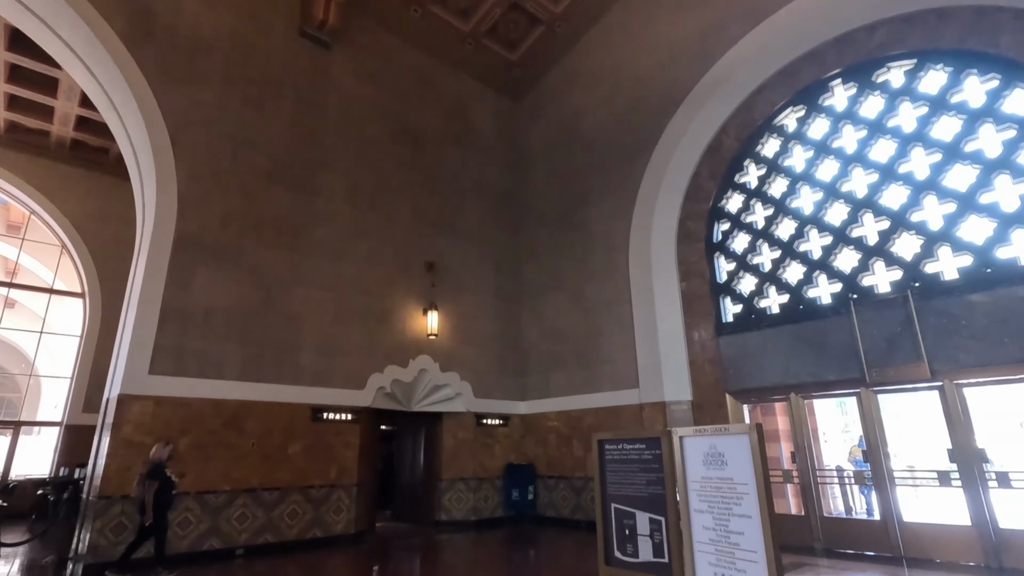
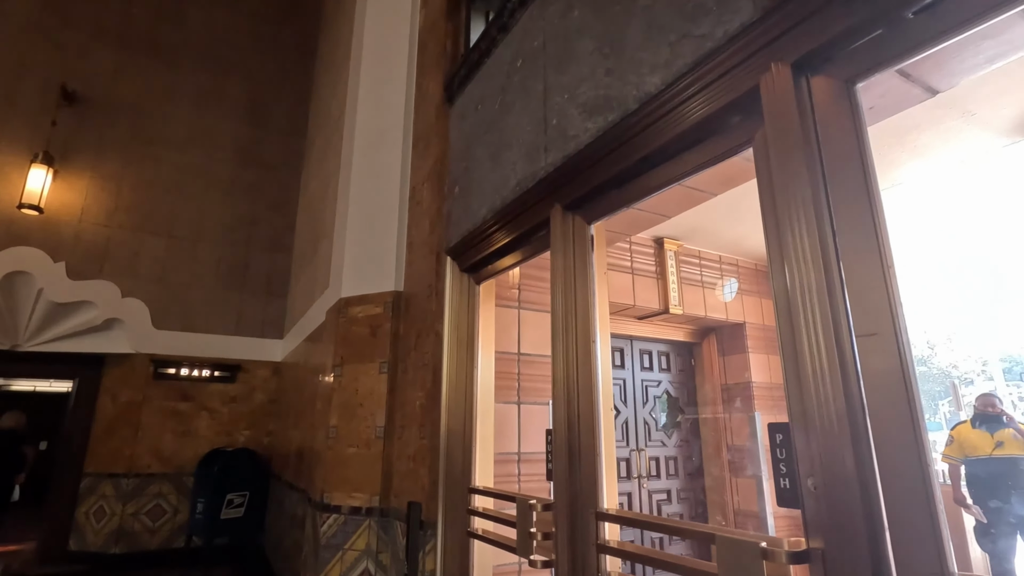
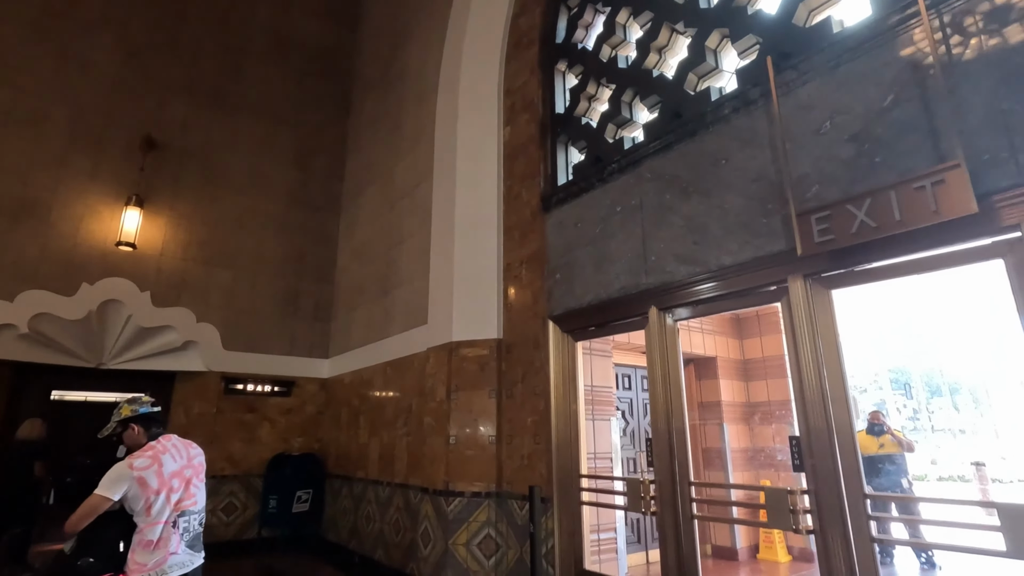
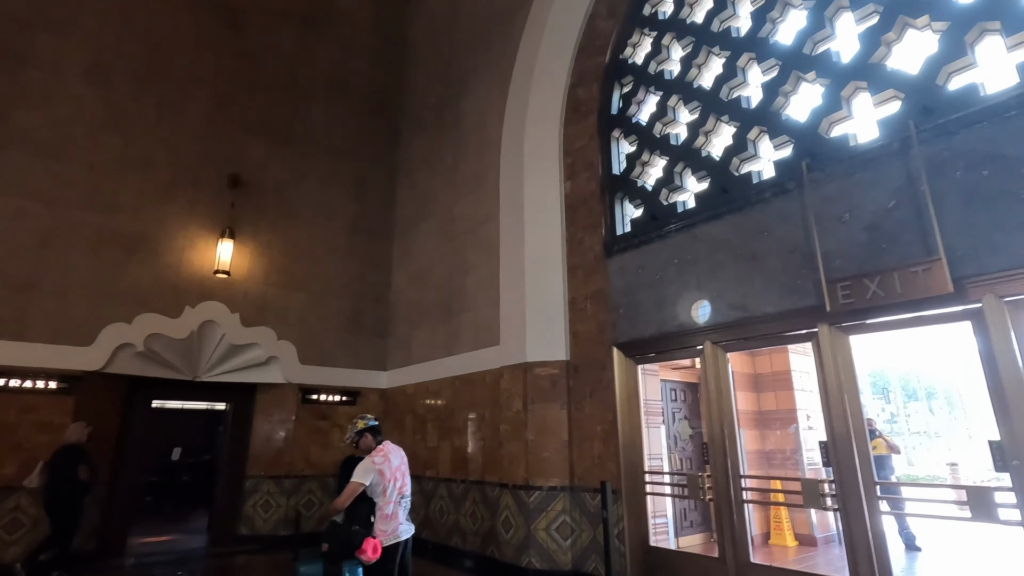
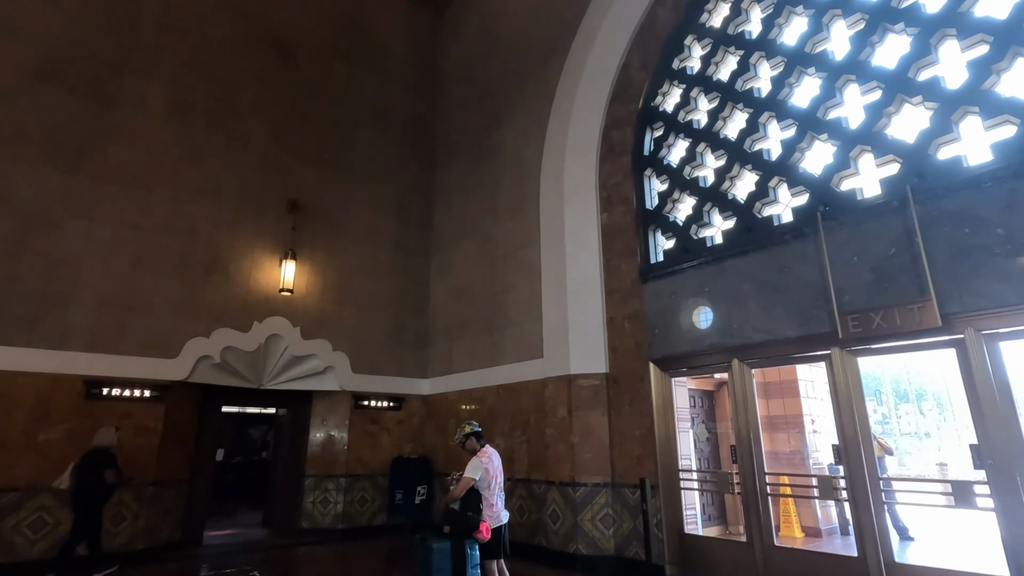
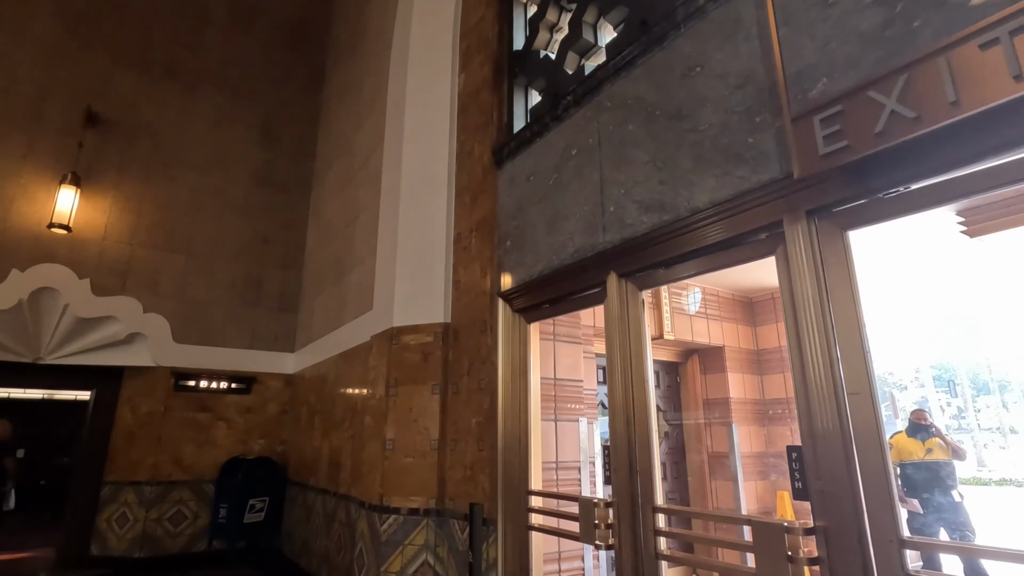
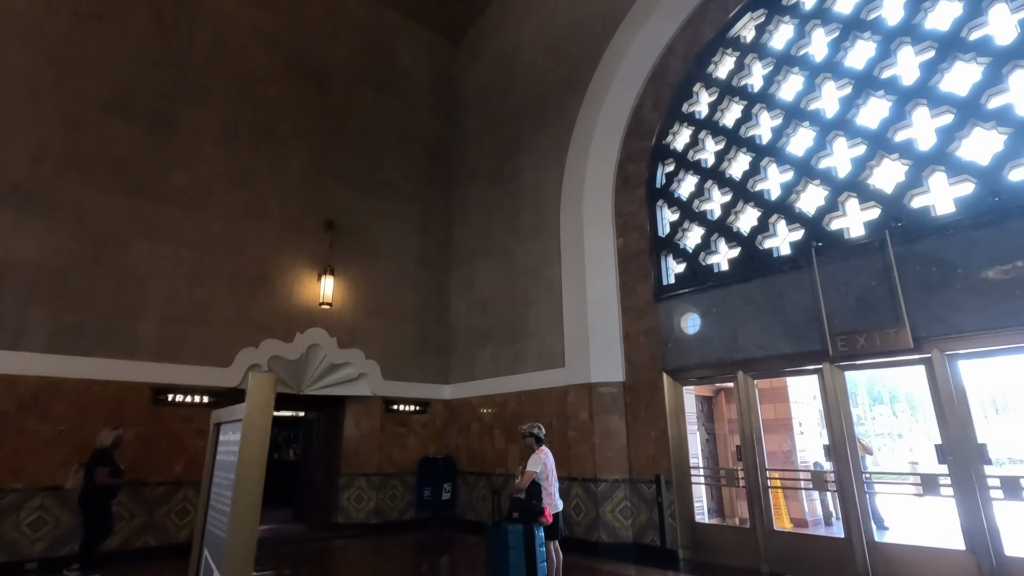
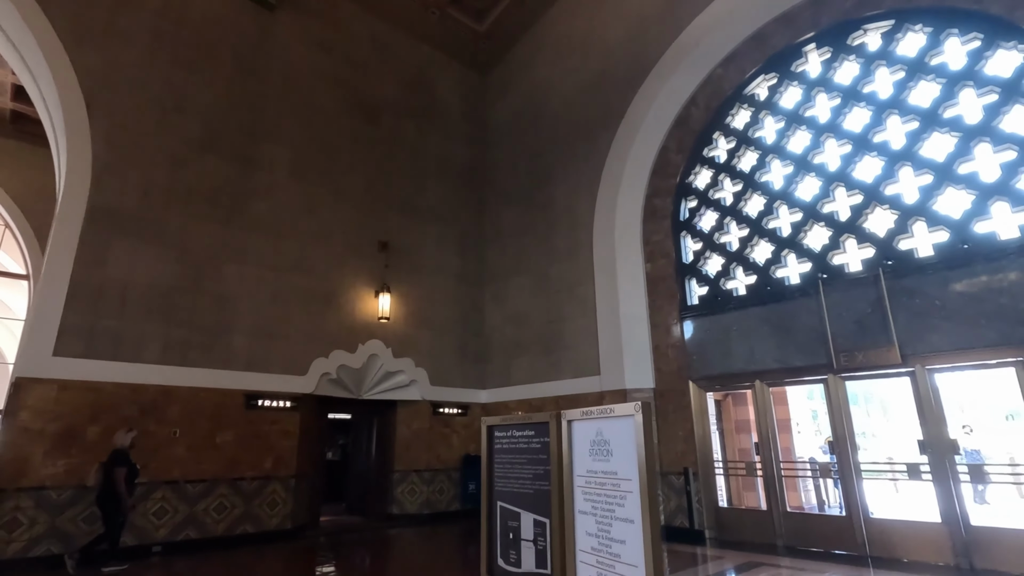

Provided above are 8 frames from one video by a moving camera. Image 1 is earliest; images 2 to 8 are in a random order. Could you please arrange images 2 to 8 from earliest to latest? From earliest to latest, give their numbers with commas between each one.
8, 7, 5, 4, 3, 6, 2
